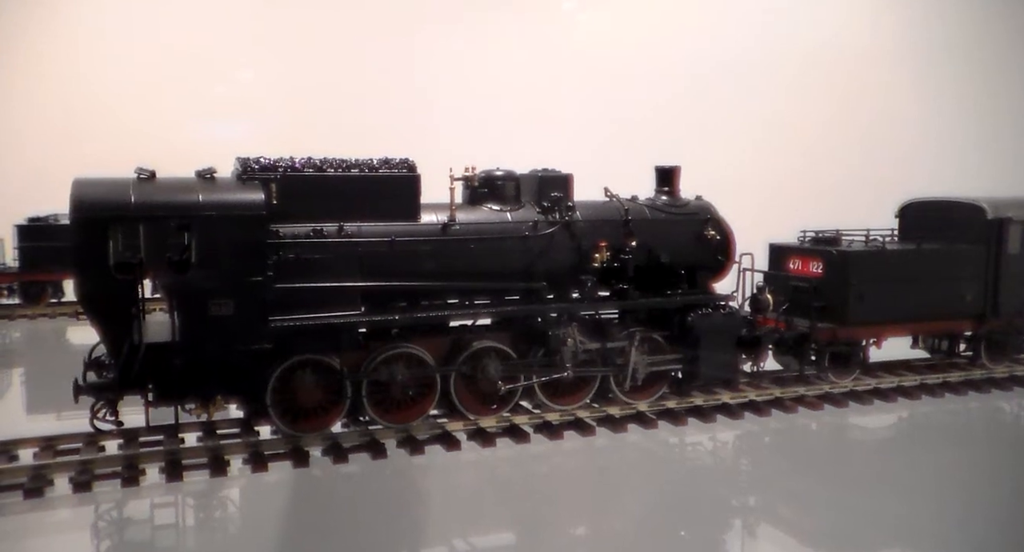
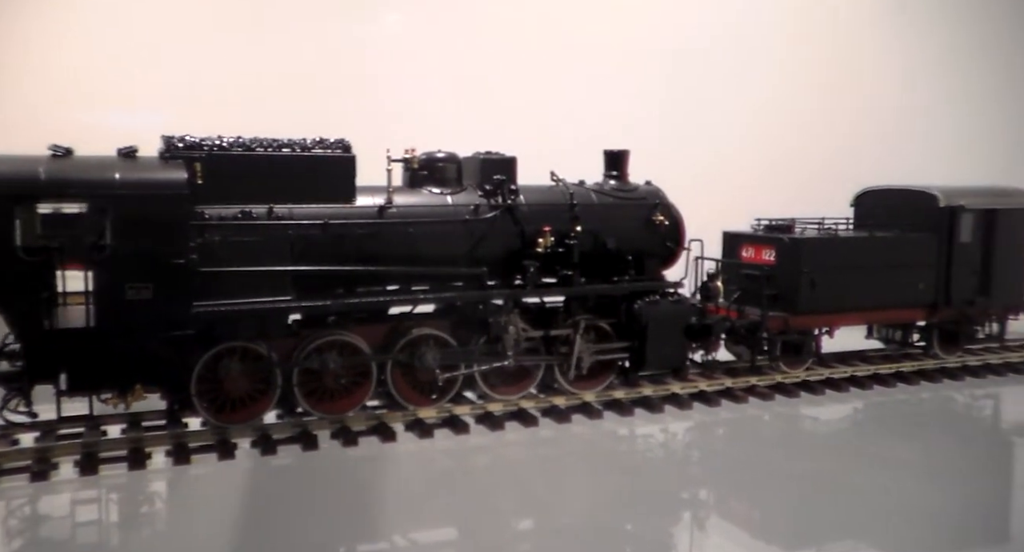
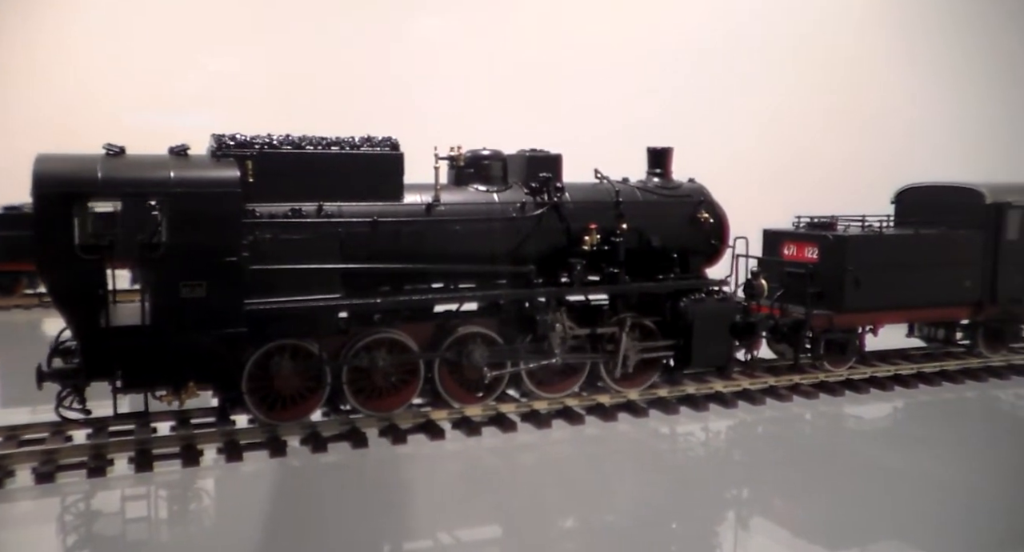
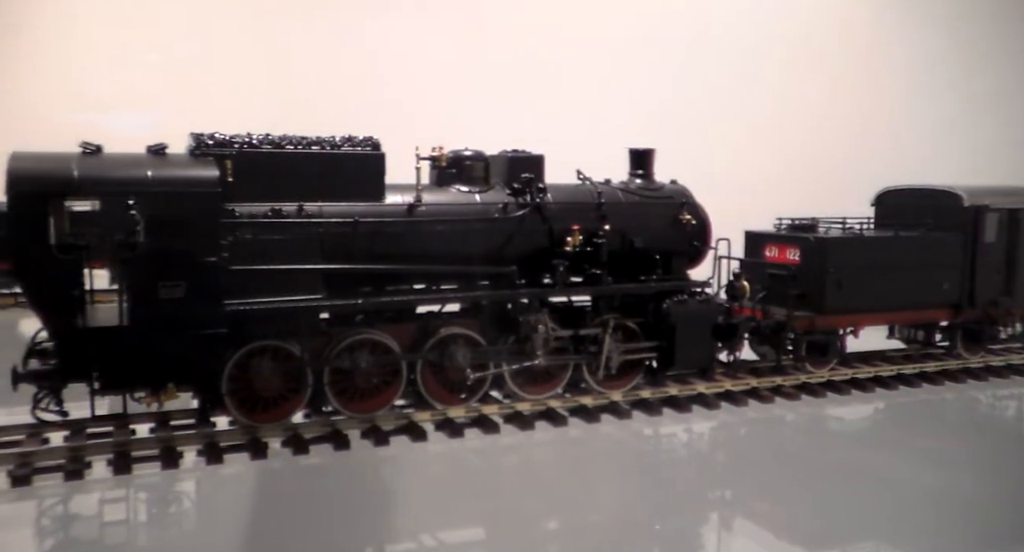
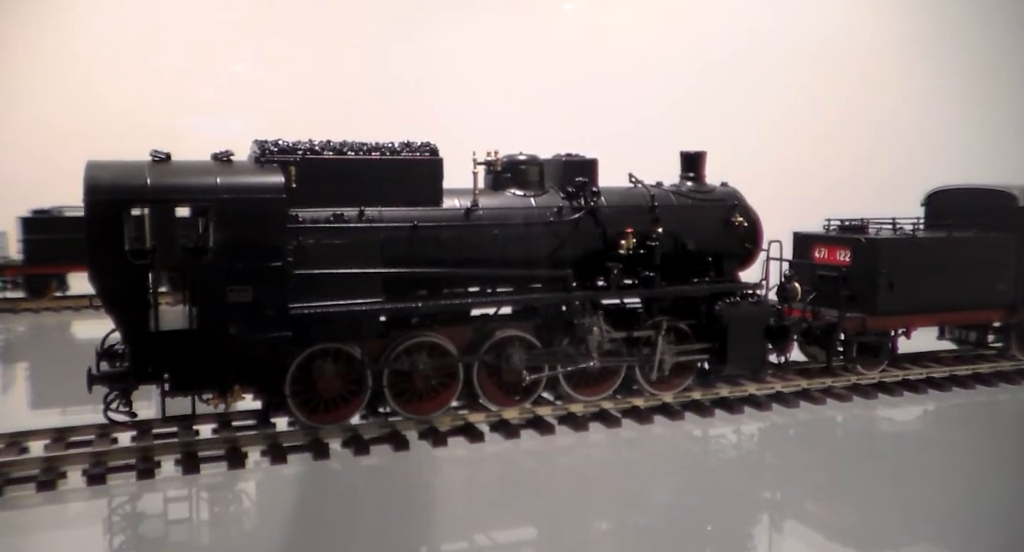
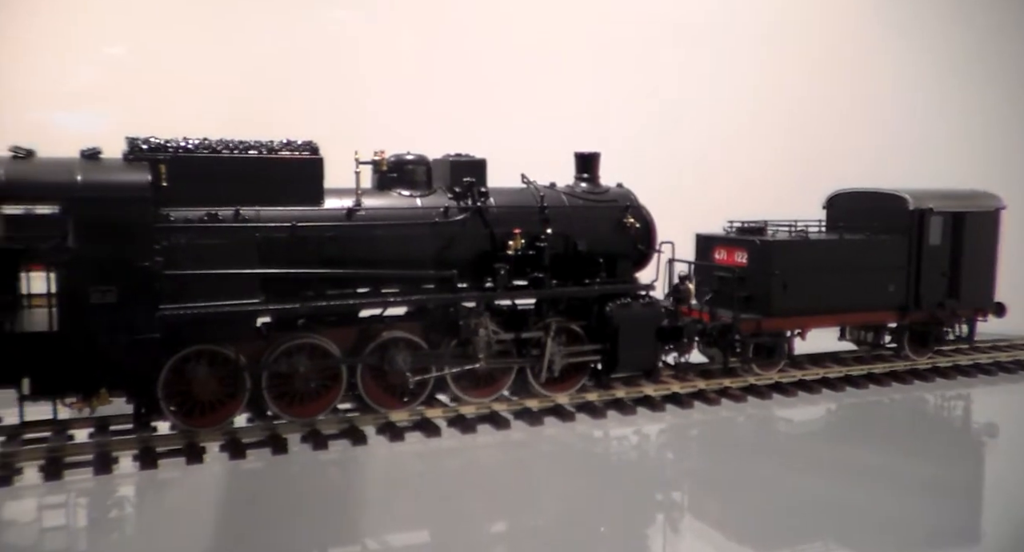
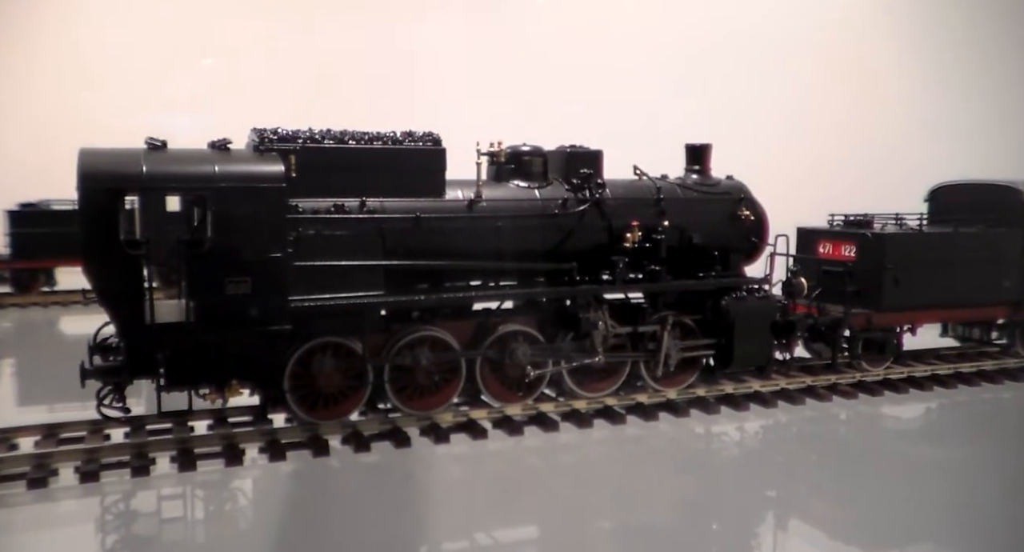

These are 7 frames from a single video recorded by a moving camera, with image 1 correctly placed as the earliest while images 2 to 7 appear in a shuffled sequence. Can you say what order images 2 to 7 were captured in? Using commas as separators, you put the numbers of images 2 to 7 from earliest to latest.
5, 3, 2, 6, 4, 7
